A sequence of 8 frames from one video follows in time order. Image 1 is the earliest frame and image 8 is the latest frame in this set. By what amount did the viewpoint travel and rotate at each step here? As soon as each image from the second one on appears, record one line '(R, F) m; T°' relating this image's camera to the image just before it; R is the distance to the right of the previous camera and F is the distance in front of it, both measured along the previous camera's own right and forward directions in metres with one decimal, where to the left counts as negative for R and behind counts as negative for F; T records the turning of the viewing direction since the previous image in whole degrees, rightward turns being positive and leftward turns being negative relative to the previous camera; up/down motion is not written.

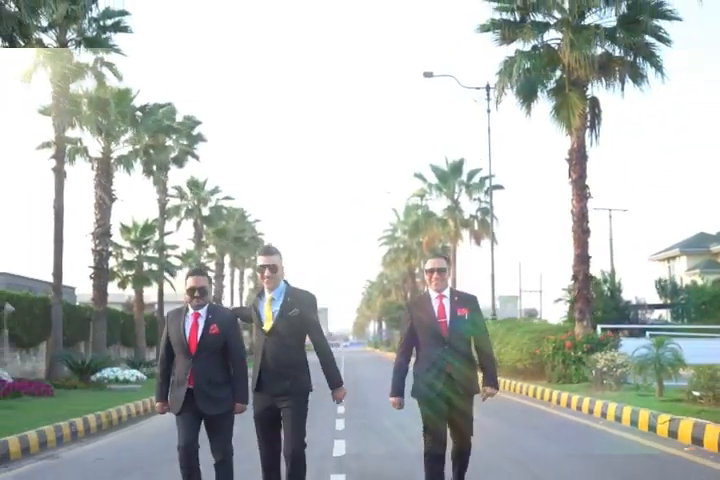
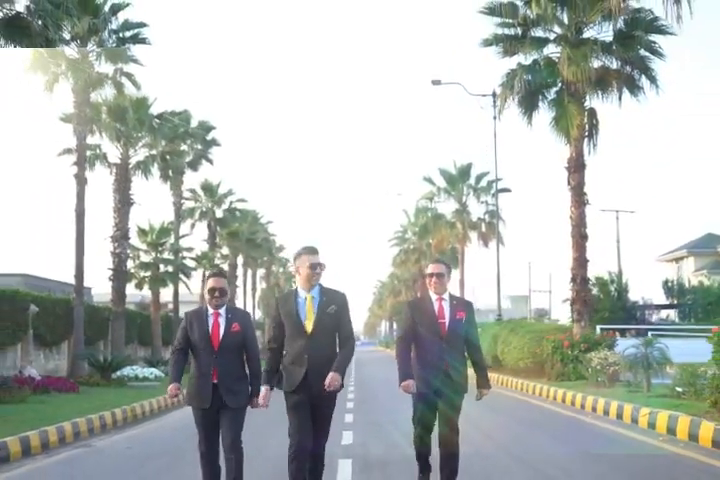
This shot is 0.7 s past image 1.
(+0.1, -1.3) m; -1°
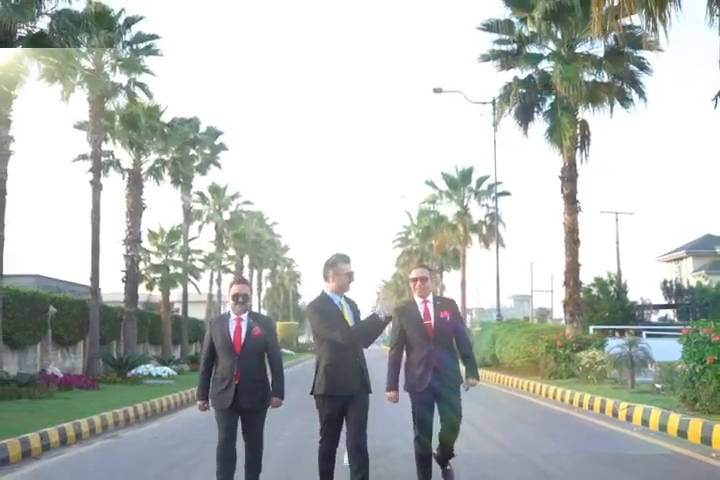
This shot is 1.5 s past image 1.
(0.0, -1.5) m; 0°
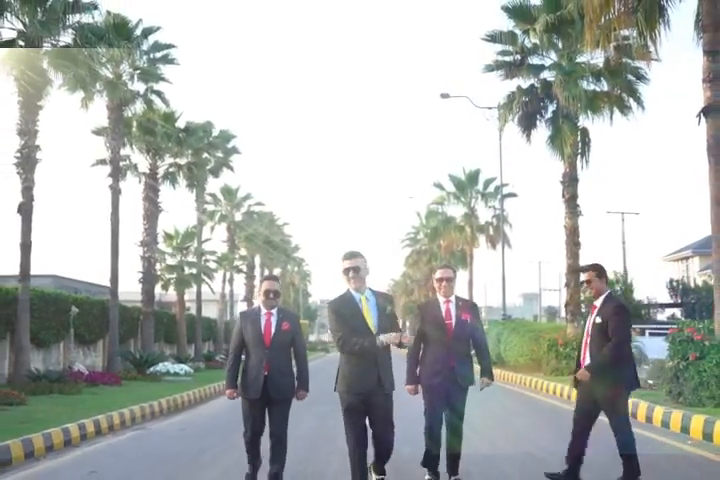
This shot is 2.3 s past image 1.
(0.0, -1.3) m; 0°
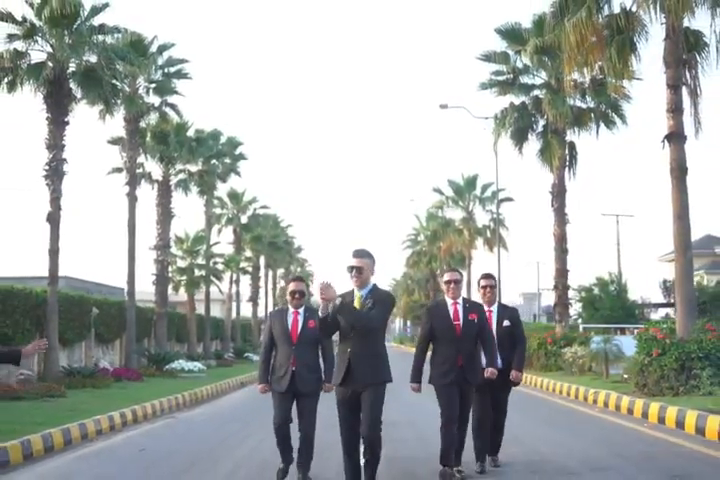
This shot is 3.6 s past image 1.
(-0.1, -2.3) m; 0°
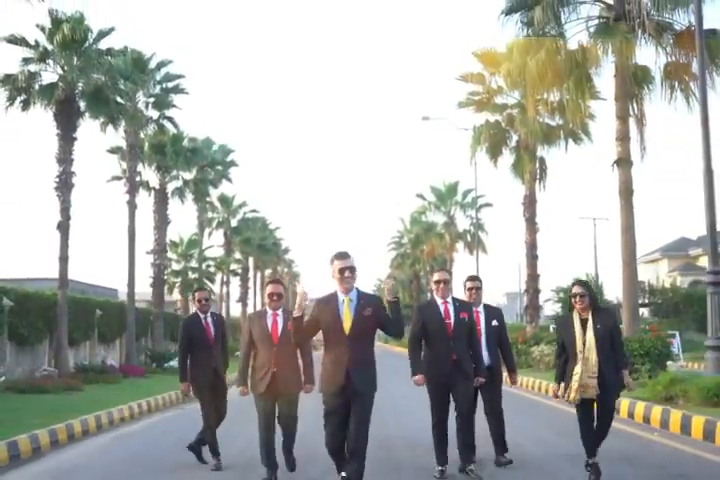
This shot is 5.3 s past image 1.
(0.0, -2.7) m; +1°
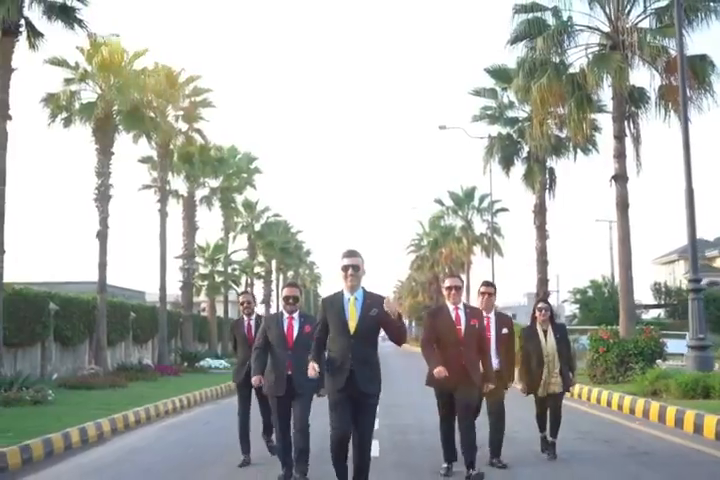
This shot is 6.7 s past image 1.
(0.0, -2.2) m; -1°
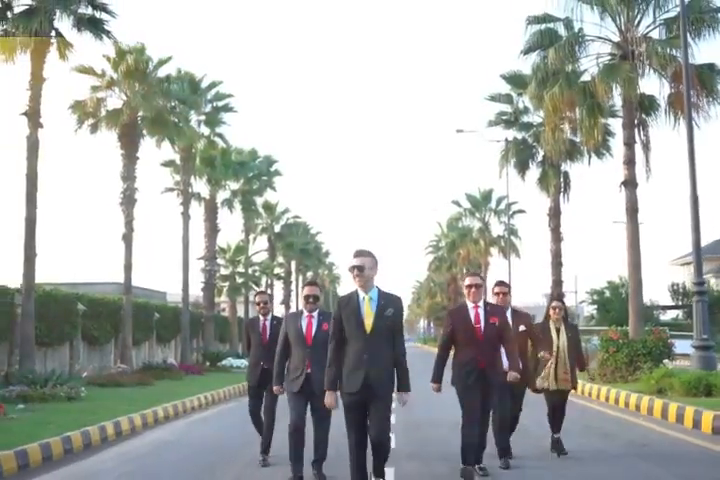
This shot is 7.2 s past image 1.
(0.0, -0.9) m; -1°
